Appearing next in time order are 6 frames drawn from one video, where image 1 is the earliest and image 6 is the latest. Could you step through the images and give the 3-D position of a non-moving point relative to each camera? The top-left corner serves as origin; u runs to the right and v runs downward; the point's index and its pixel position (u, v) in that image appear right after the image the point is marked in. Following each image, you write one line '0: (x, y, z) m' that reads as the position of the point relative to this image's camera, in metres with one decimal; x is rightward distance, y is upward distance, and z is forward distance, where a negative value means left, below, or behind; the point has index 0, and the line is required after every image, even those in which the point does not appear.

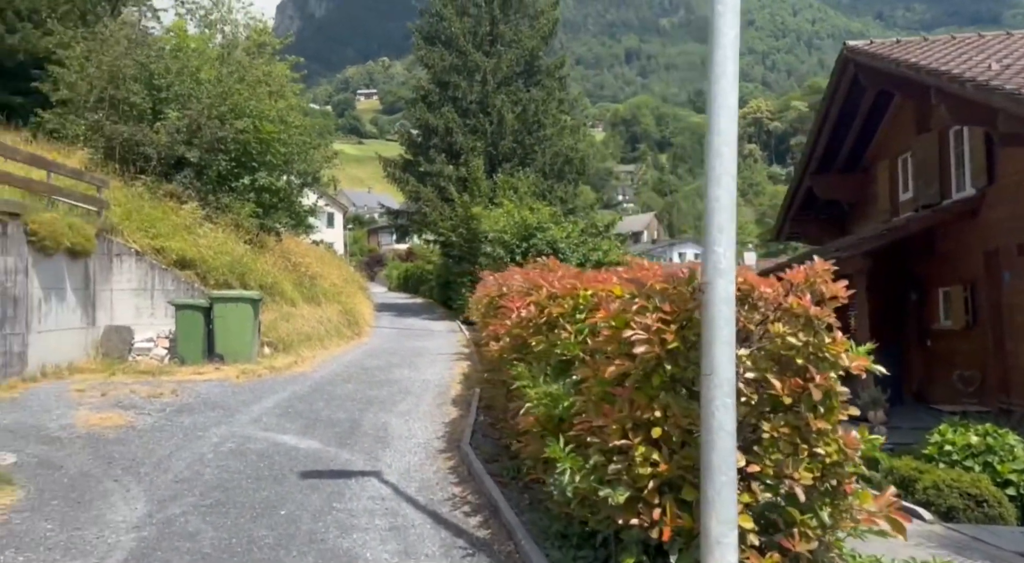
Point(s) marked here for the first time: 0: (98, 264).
0: (-6.0, +0.2, +12.4) m
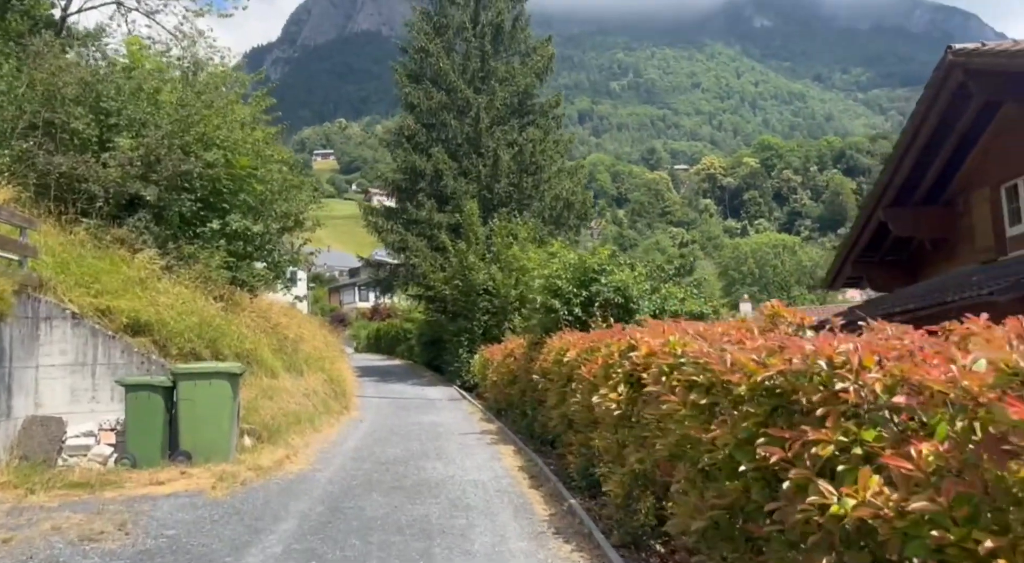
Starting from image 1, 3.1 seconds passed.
0: (-5.2, -0.5, +8.9) m
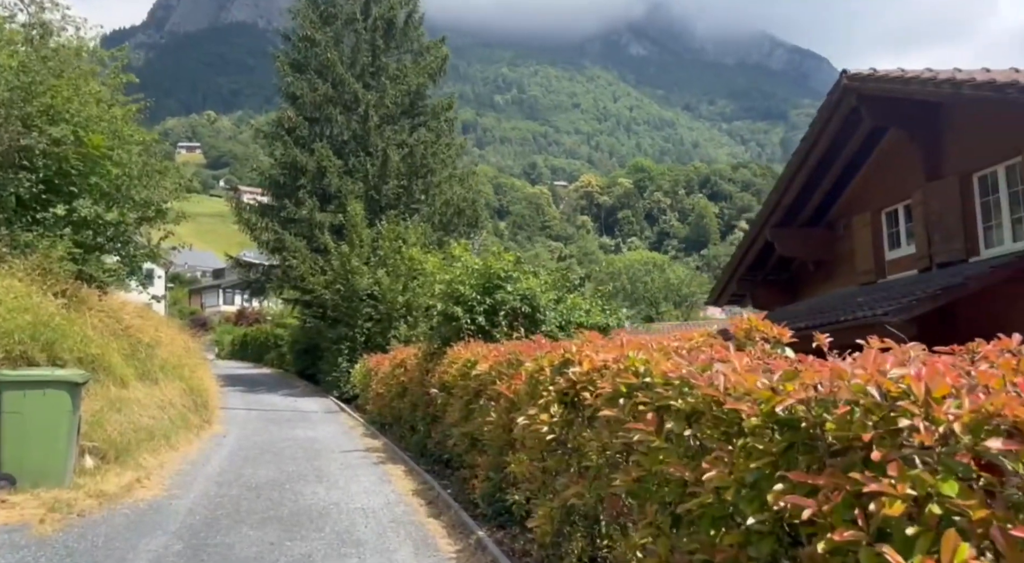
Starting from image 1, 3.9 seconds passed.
0: (-6.0, -0.4, +7.2) m
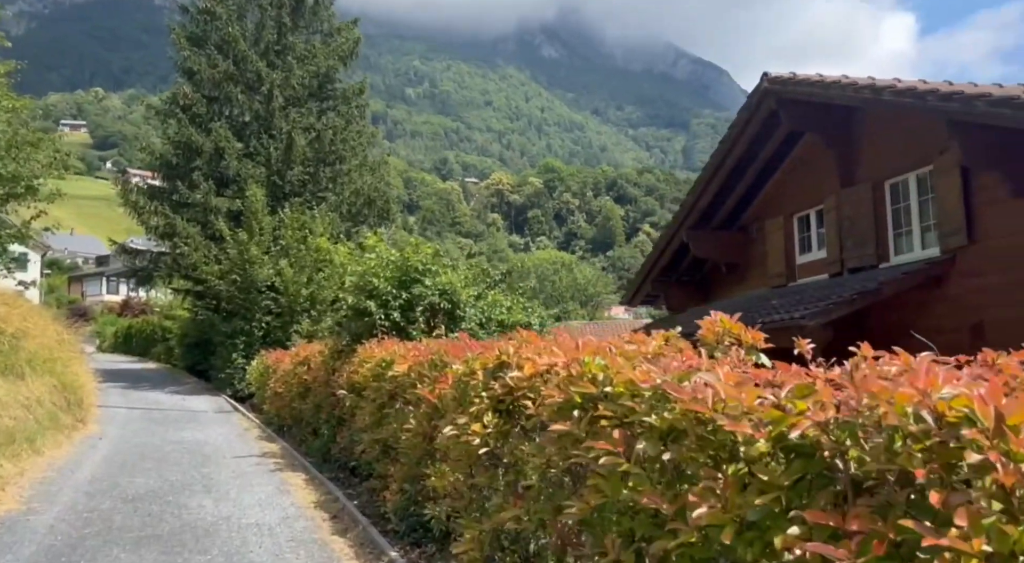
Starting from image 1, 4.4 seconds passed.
0: (-6.6, -0.2, +5.9) m
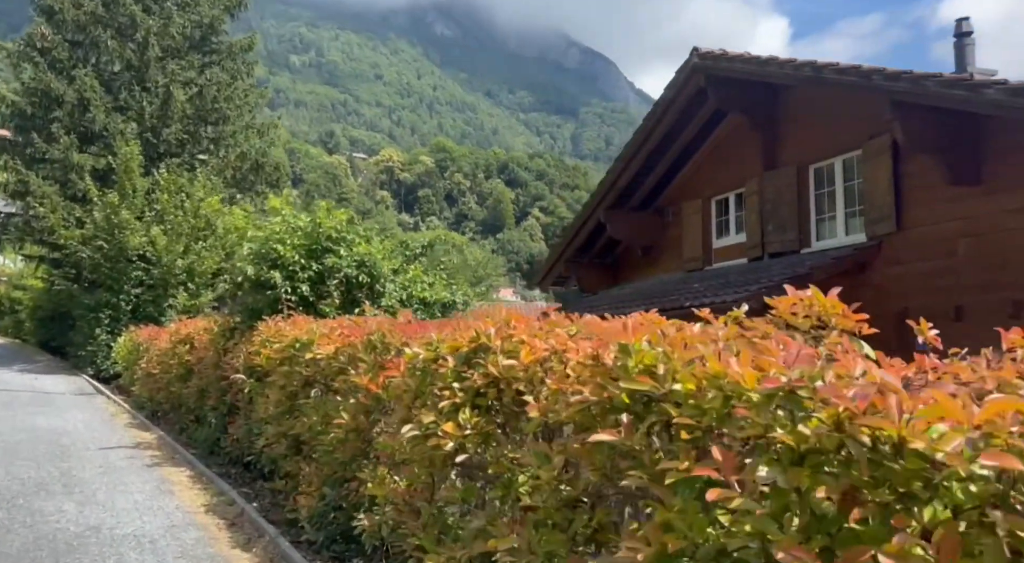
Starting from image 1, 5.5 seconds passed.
0: (-6.8, +0.2, +4.0) m
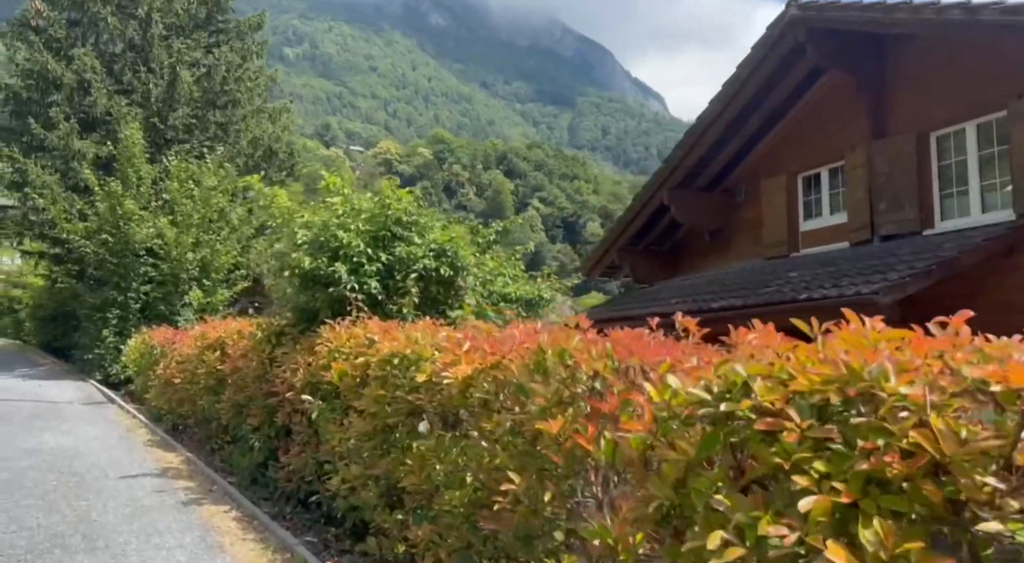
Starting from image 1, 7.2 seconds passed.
0: (-5.9, +0.1, +2.3) m
